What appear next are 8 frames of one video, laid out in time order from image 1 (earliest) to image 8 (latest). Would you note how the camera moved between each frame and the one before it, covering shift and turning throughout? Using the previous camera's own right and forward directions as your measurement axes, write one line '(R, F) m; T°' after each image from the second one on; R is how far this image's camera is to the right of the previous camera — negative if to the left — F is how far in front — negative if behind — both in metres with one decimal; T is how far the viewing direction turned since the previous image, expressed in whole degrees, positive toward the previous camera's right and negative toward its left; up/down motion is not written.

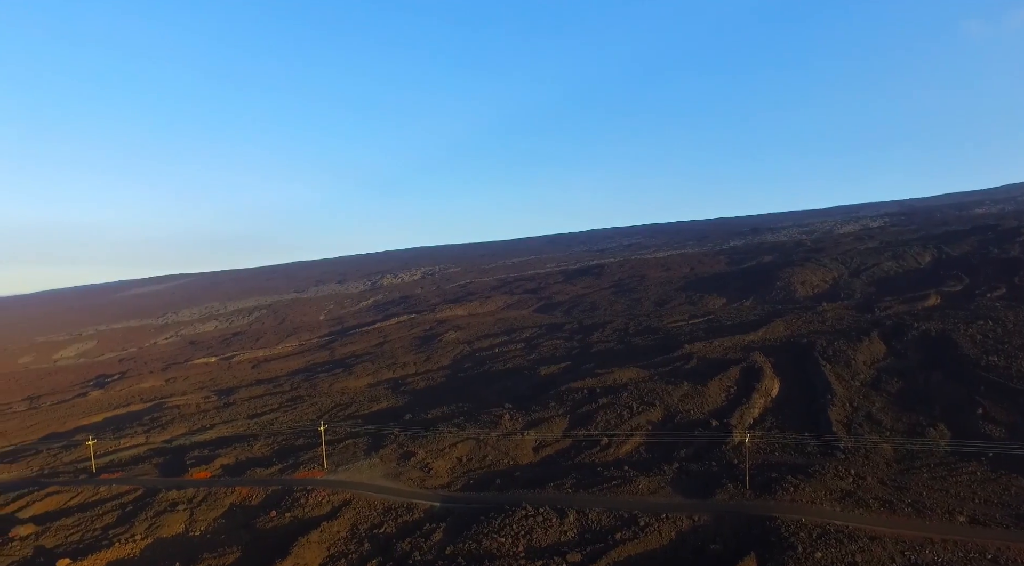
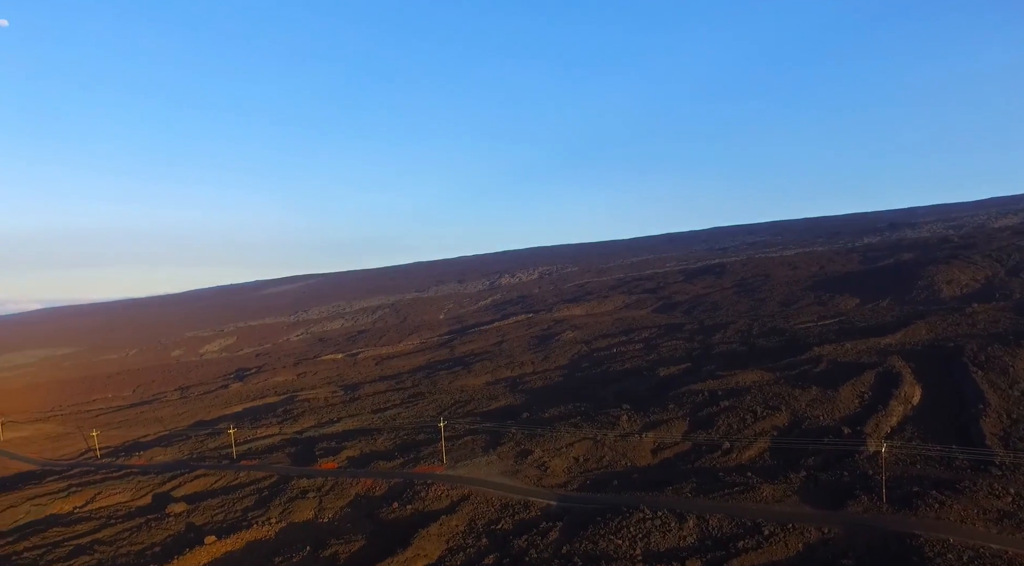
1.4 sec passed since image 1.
(0.0, +0.1) m; -8°
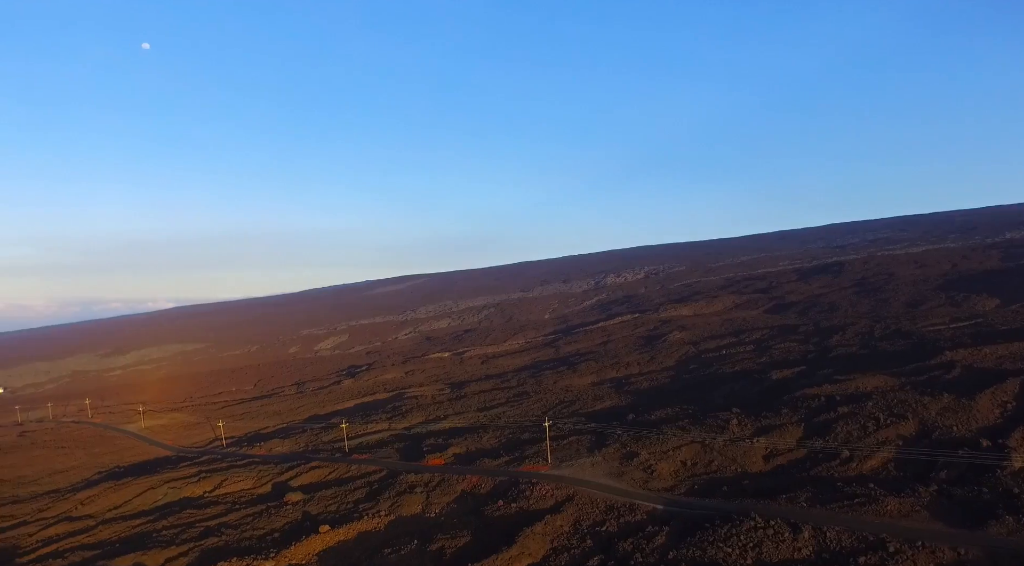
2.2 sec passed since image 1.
(0.0, +0.2) m; -7°
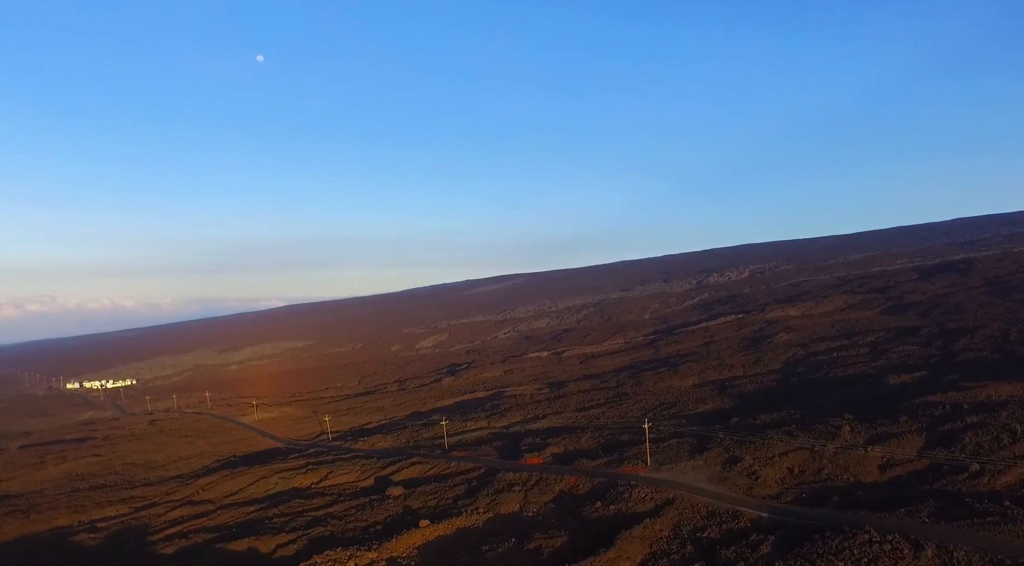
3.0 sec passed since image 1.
(0.0, +0.3) m; -6°
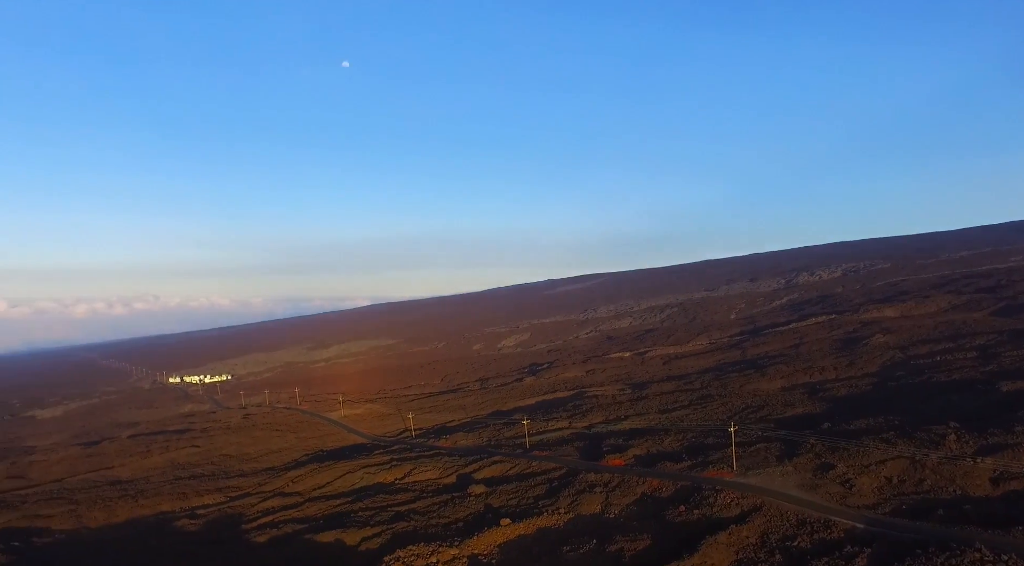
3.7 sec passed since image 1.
(0.0, +0.4) m; -5°
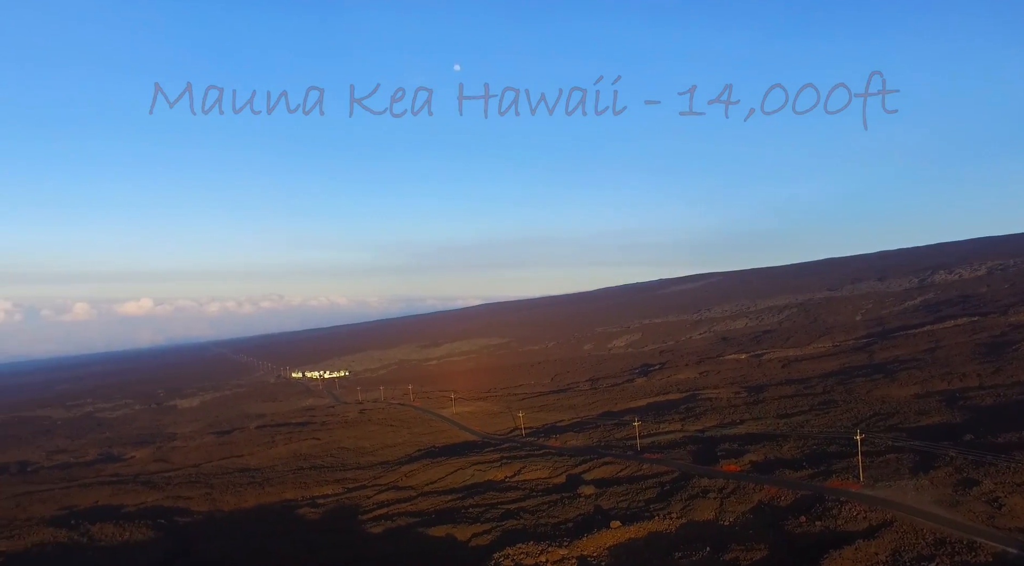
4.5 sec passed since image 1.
(0.0, +1.0) m; -7°
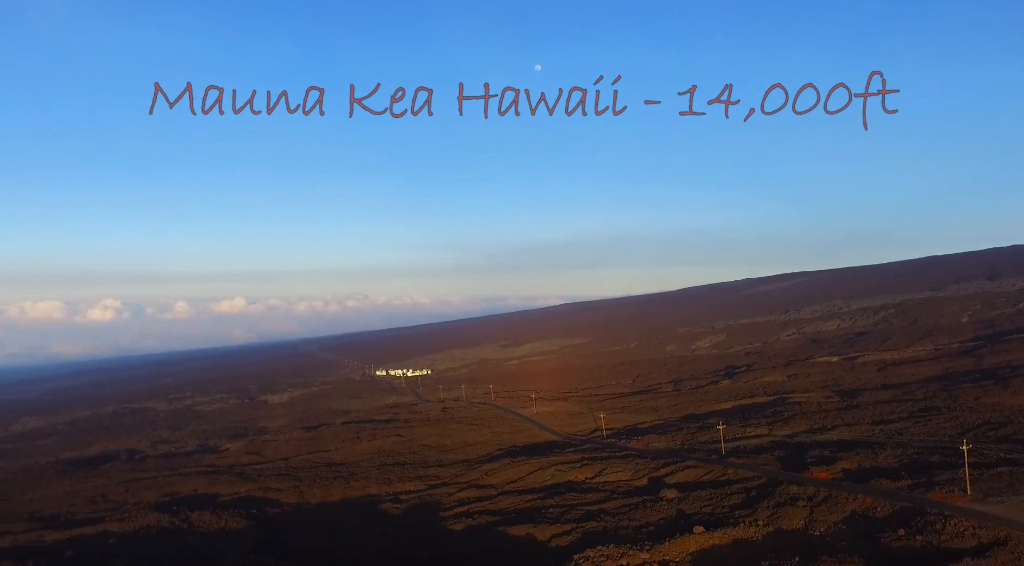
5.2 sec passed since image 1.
(0.0, +1.3) m; -5°
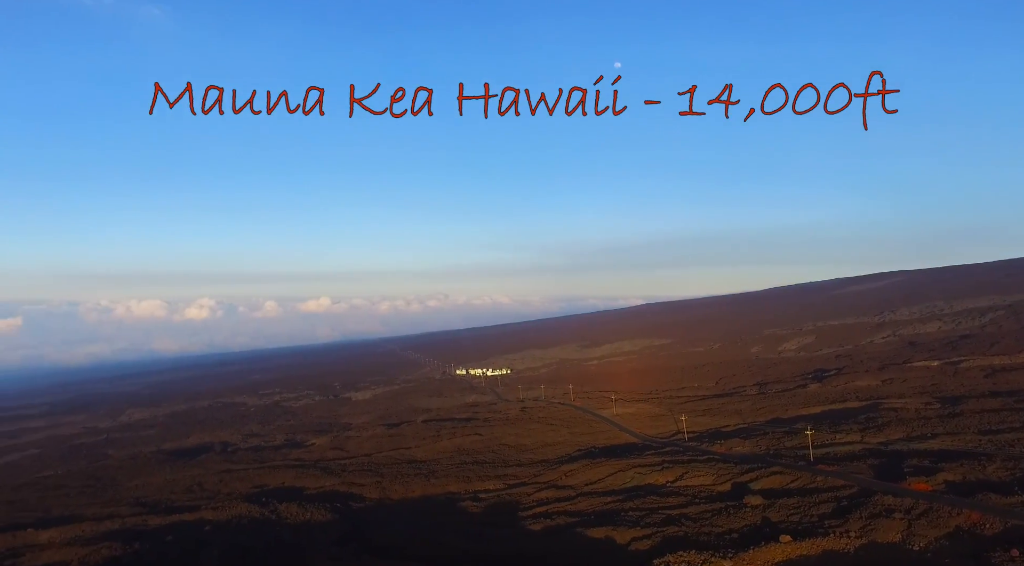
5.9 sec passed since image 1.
(0.0, +2.0) m; -5°
